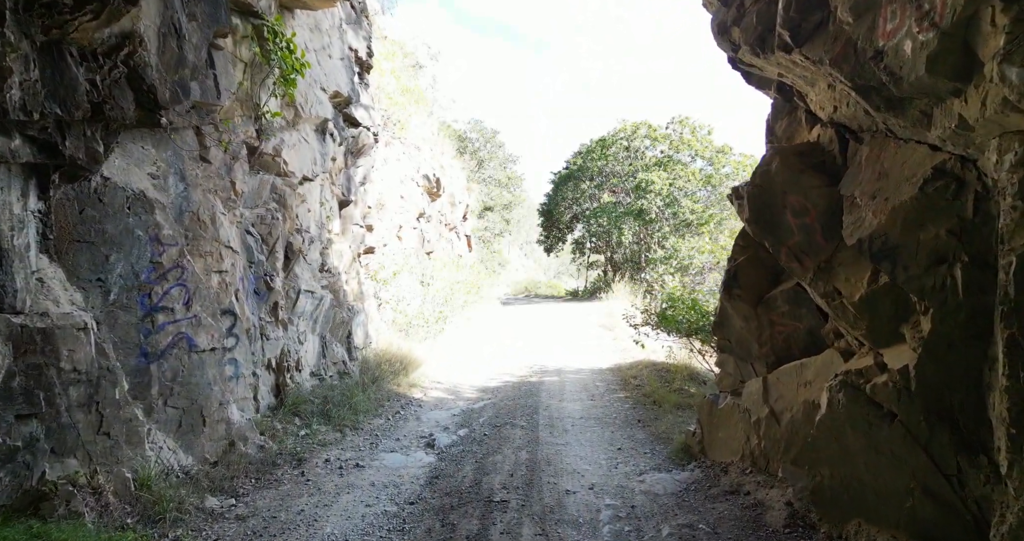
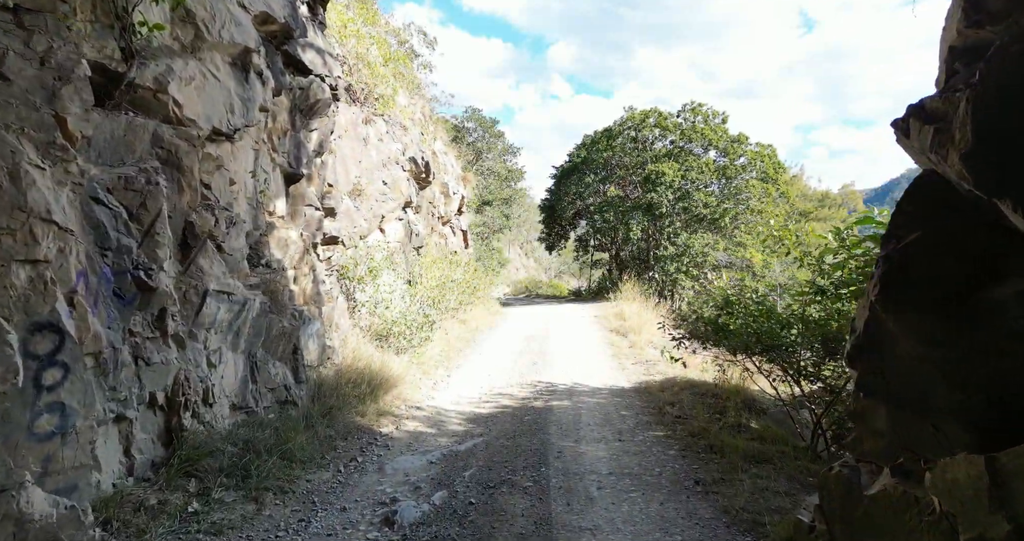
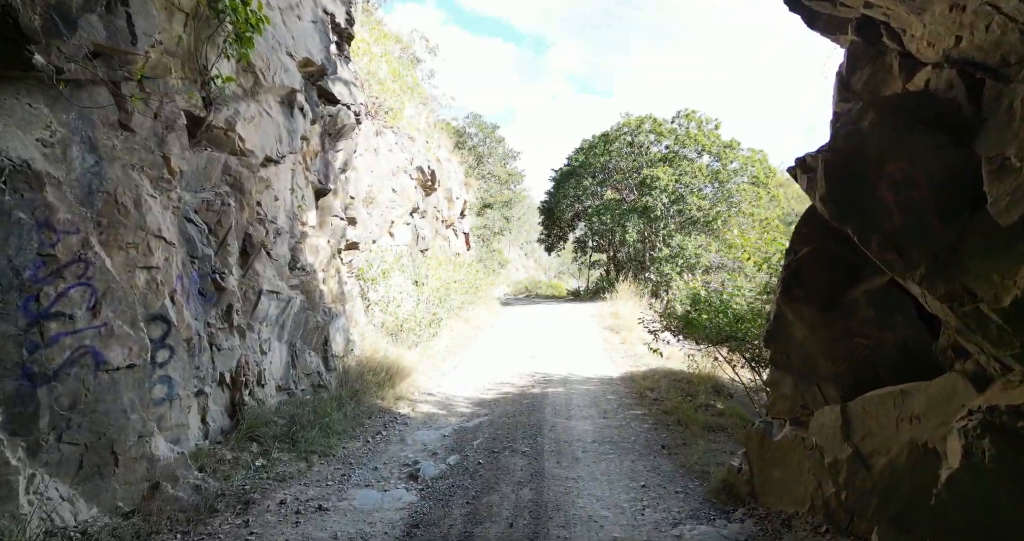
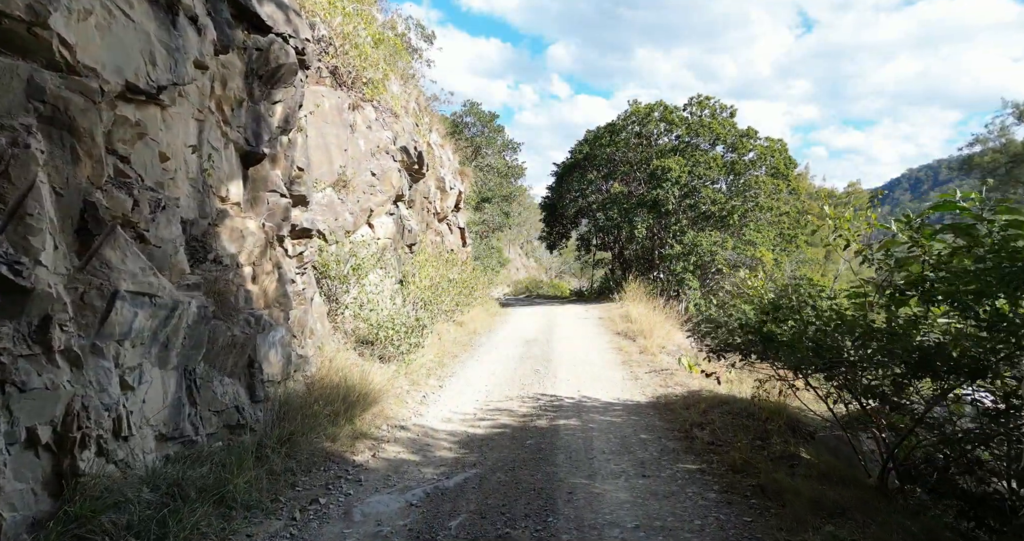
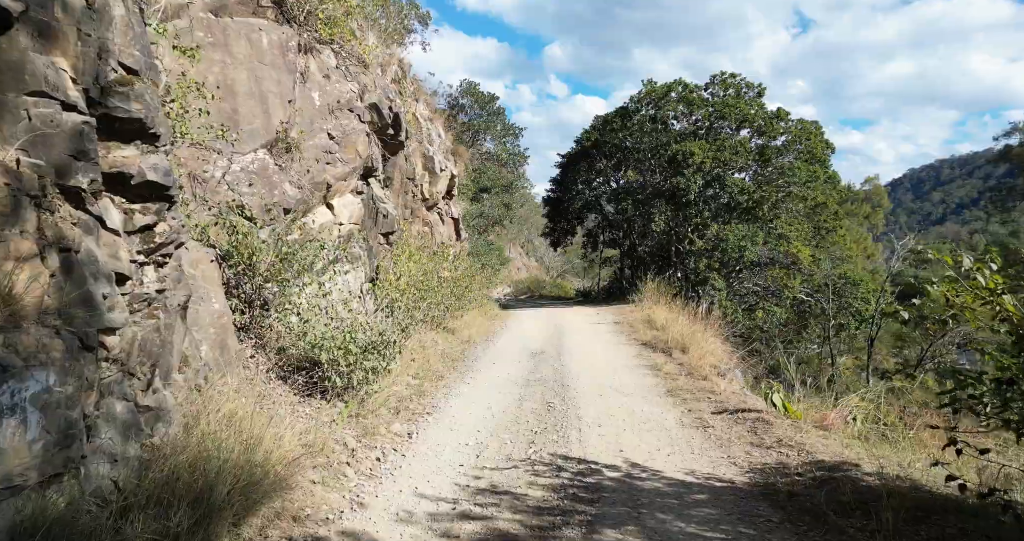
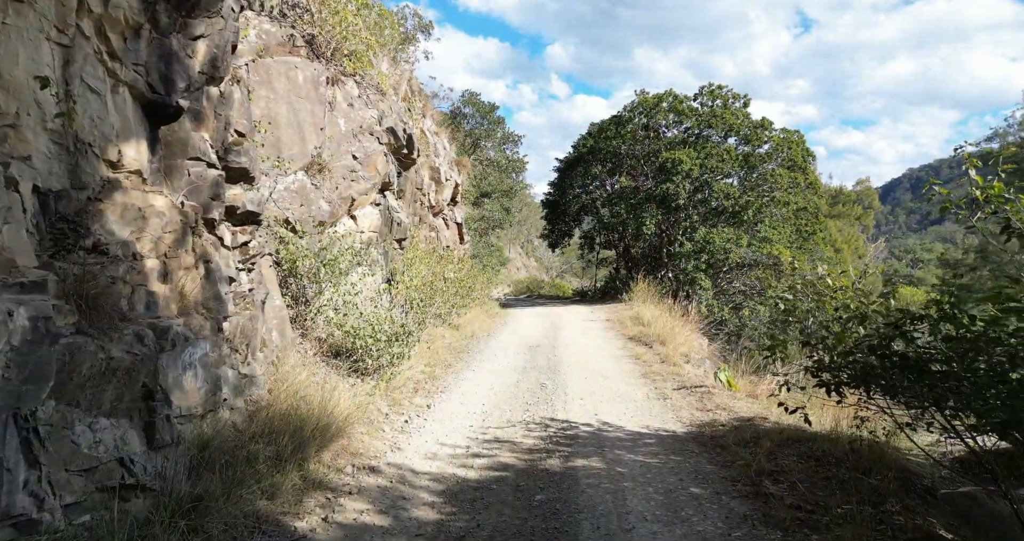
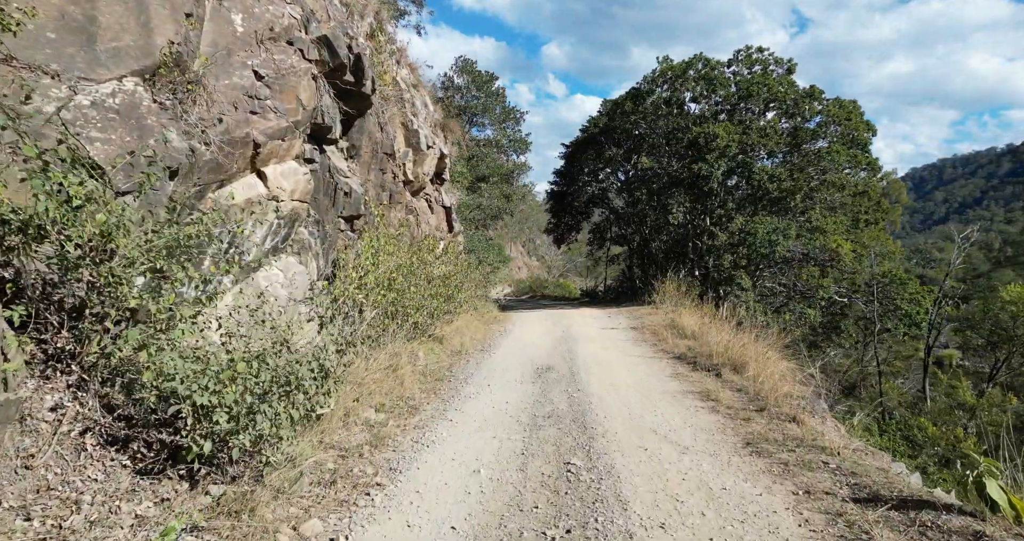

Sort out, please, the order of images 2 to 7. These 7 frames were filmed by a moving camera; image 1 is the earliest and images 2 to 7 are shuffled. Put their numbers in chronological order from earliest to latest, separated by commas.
3, 2, 4, 6, 5, 7
